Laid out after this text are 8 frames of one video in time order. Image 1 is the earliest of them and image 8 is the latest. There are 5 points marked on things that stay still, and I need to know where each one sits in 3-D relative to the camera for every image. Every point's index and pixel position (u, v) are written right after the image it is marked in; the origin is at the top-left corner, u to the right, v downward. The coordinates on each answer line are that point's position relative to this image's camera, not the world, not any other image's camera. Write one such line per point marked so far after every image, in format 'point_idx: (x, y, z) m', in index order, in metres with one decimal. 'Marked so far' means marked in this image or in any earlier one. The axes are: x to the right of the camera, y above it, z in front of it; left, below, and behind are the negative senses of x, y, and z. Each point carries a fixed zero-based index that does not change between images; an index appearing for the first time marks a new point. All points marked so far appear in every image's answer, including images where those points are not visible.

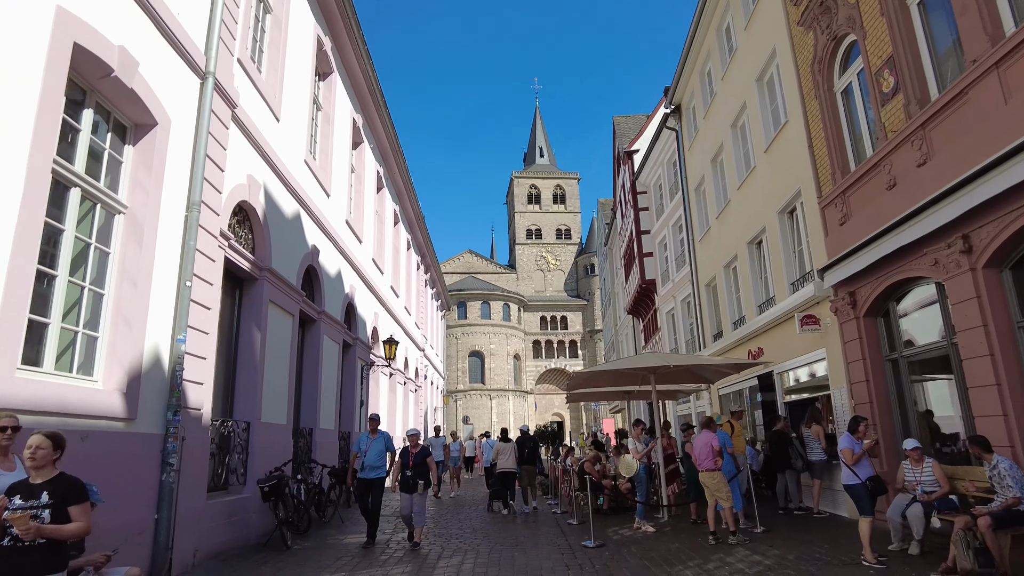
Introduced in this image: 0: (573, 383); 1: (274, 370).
0: (+1.1, -1.8, +12.3) m
1: (-3.7, -1.3, +10.3) m
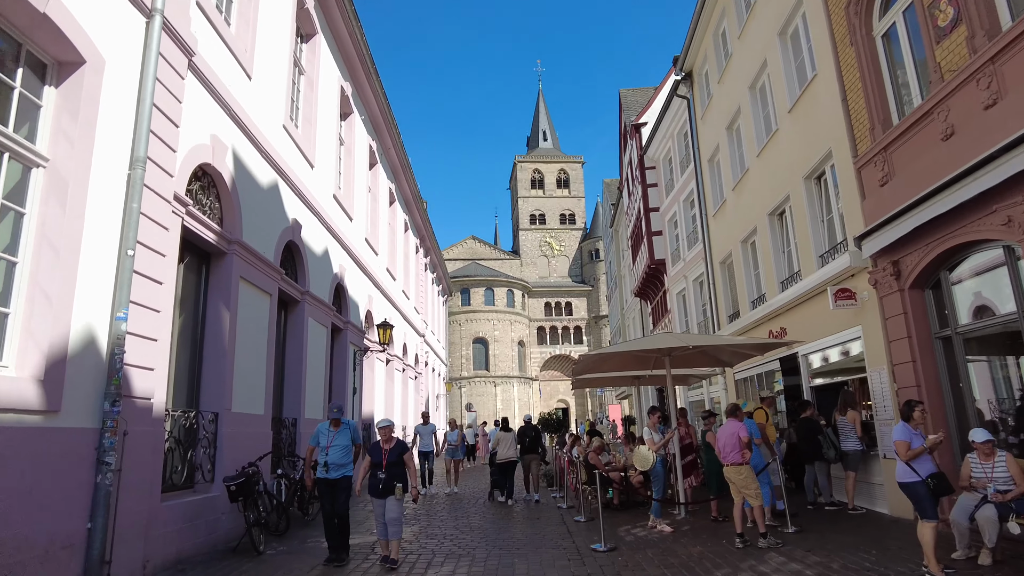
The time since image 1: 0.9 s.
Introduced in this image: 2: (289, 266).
0: (+1.2, -1.3, +11.3) m
1: (-3.8, -0.9, +9.3) m
2: (-4.0, +0.4, +11.6) m
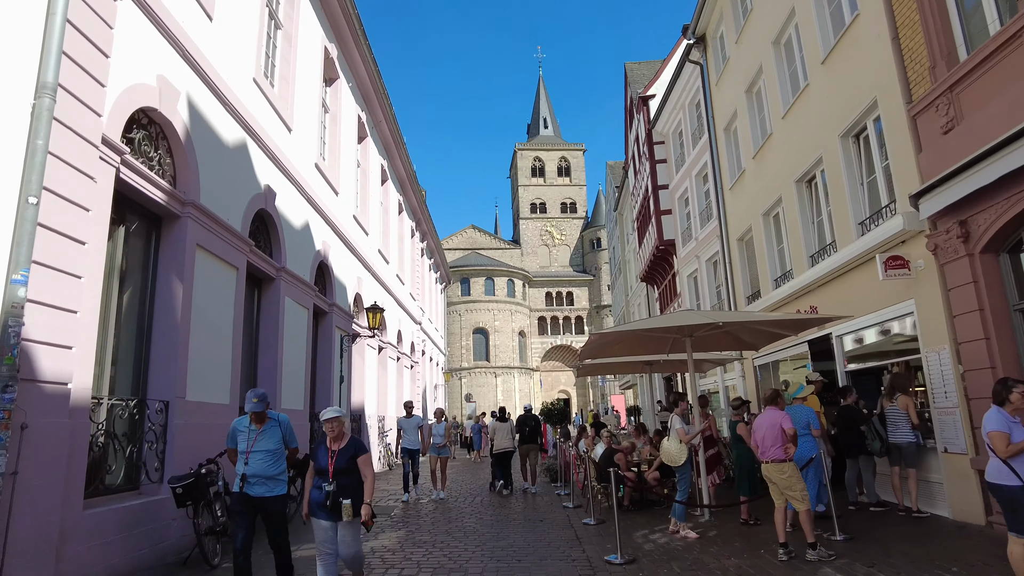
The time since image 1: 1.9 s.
0: (+1.2, -1.0, +10.1) m
1: (-3.8, -0.6, +8.1) m
2: (-4.0, +0.8, +10.4) m
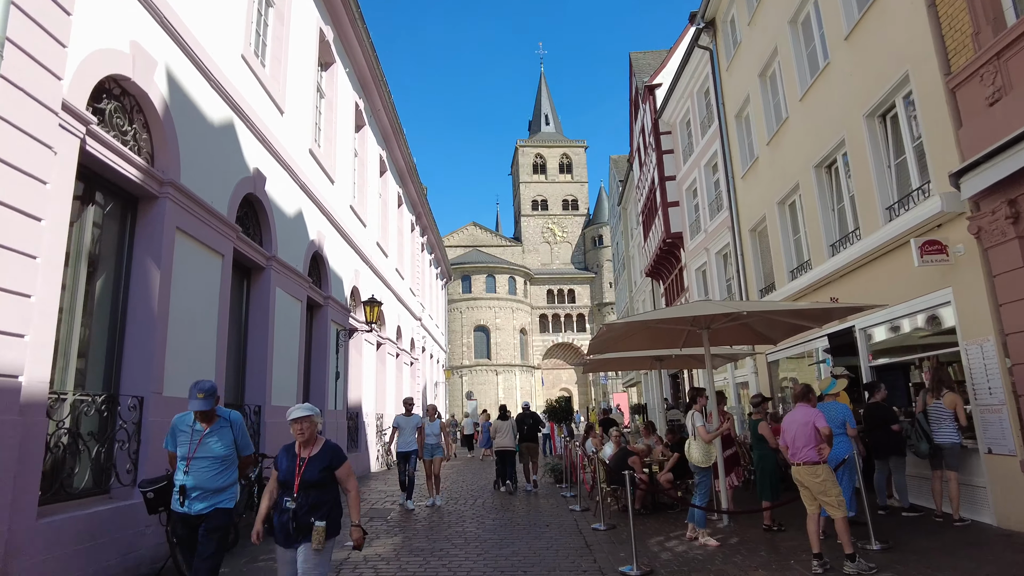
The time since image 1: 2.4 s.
0: (+1.2, -0.8, +9.5) m
1: (-3.7, -0.4, +7.5) m
2: (-3.9, +0.9, +9.8) m
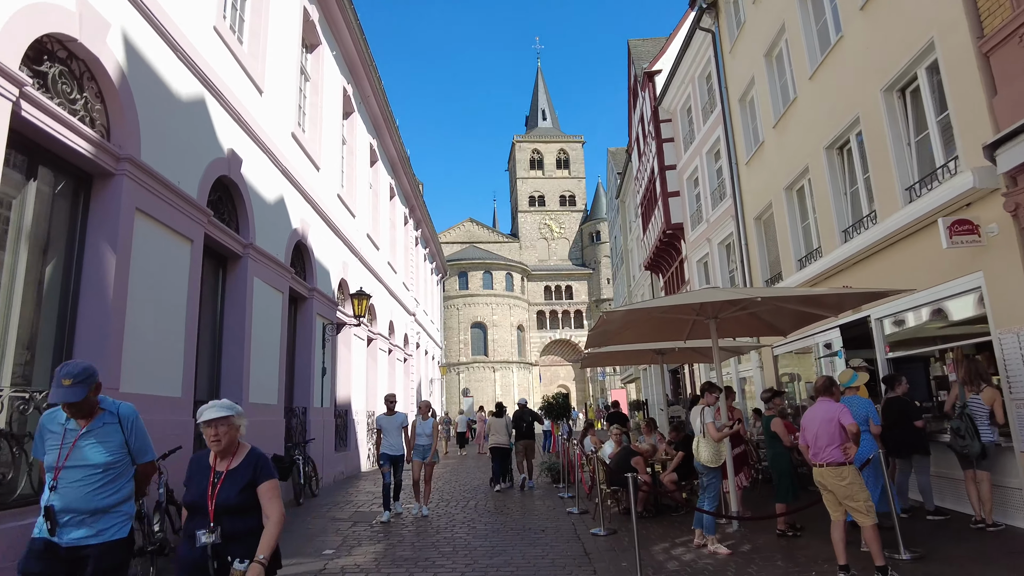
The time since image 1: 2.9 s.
0: (+1.1, -0.6, +8.9) m
1: (-3.8, -0.3, +6.9) m
2: (-4.0, +1.1, +9.2) m
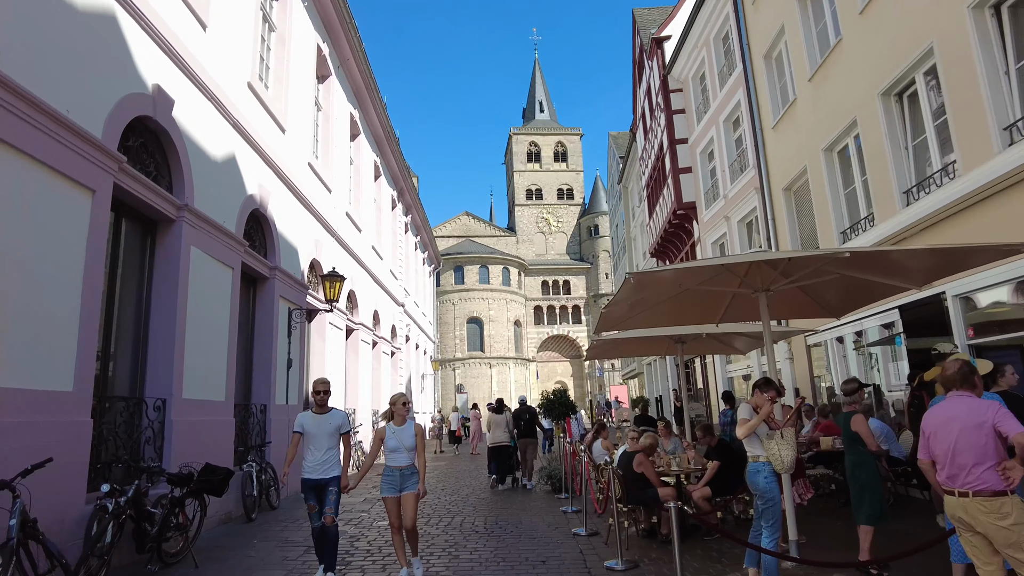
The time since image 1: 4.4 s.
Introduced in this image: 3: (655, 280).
0: (+1.0, -0.3, +7.2) m
1: (-3.9, +0.1, +5.2) m
2: (-4.1, +1.4, +7.4) m
3: (+1.3, 0.0, +6.0) m
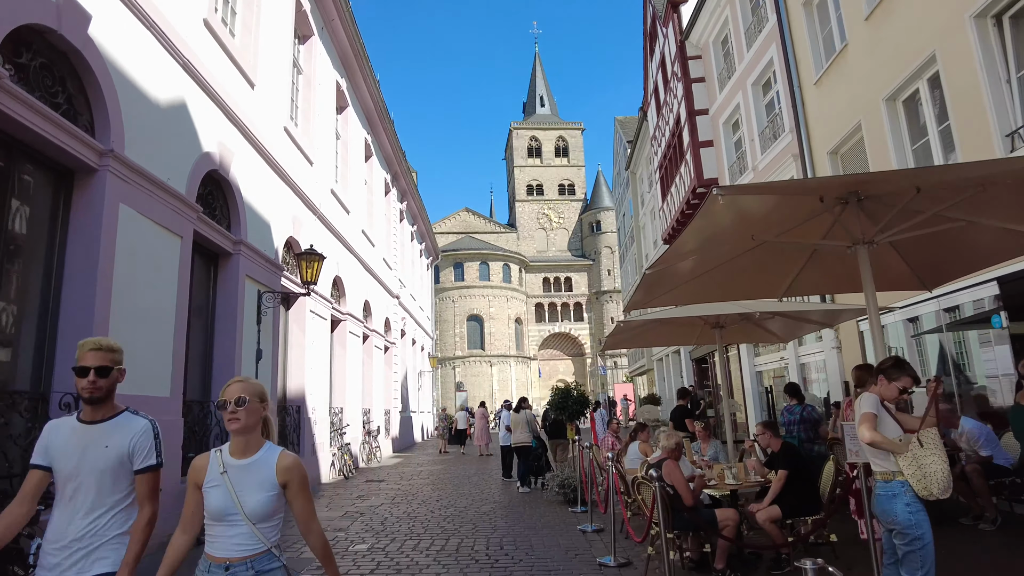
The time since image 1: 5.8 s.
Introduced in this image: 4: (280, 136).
0: (+1.1, 0.0, +5.6) m
1: (-3.8, +0.4, +3.6) m
2: (-4.0, +1.7, +5.9) m
3: (+1.4, +0.3, +4.4) m
4: (-4.1, +2.7, +11.4) m
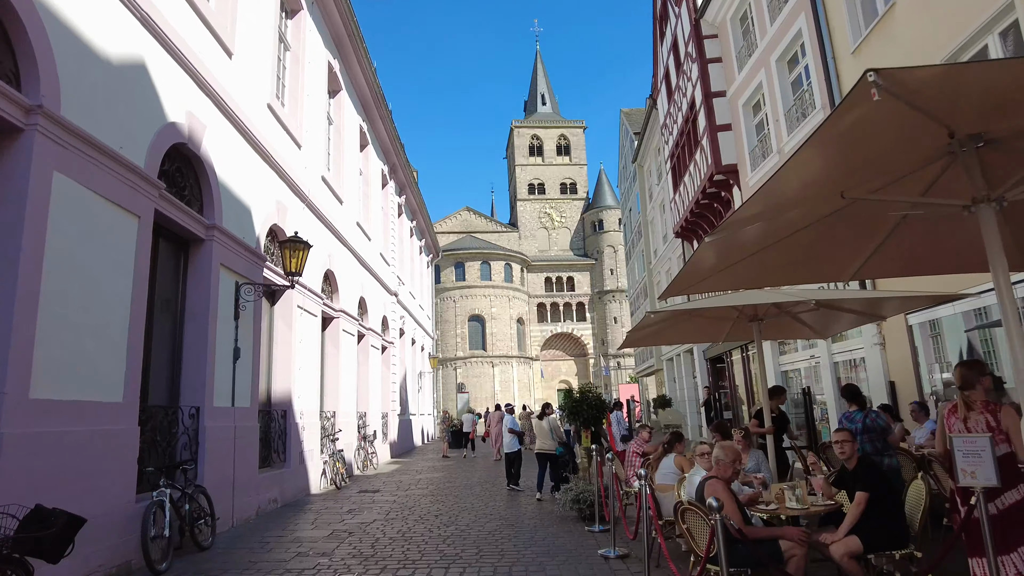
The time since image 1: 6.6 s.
0: (+1.2, +0.2, +4.5) m
1: (-3.7, +0.5, +2.5) m
2: (-3.9, +1.9, +4.8) m
3: (+1.5, +0.5, +3.4) m
4: (-4.0, +2.8, +10.4) m
